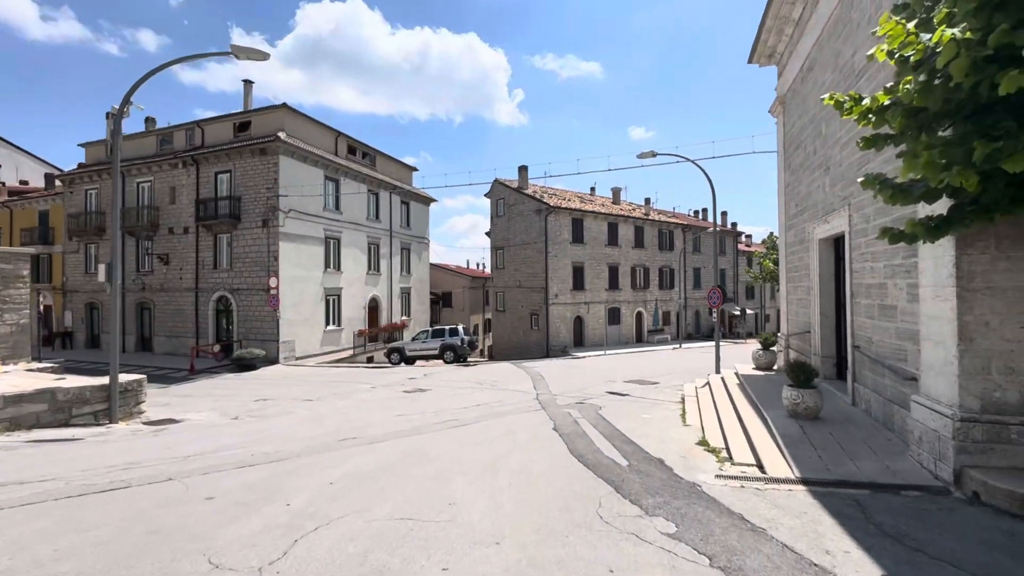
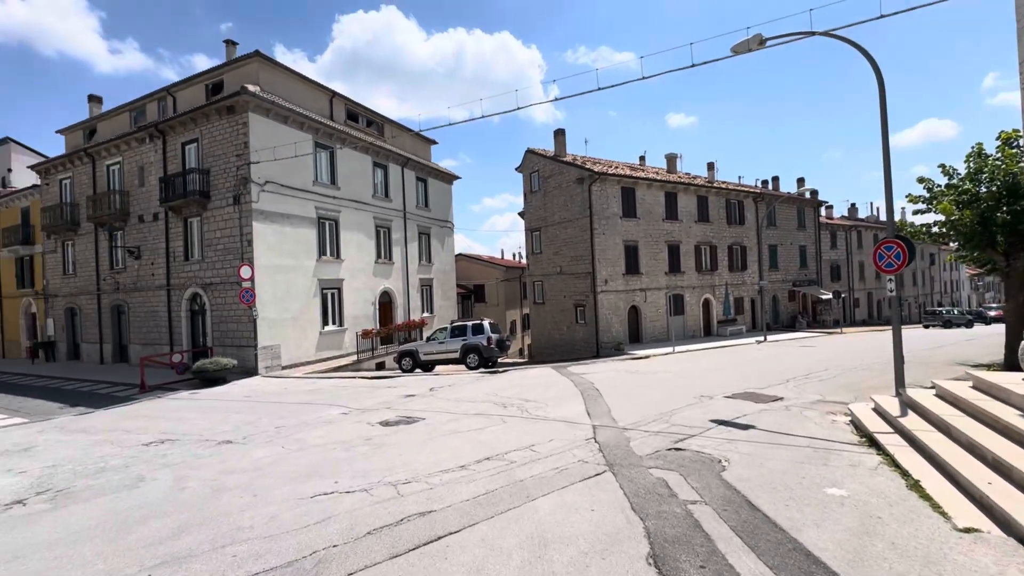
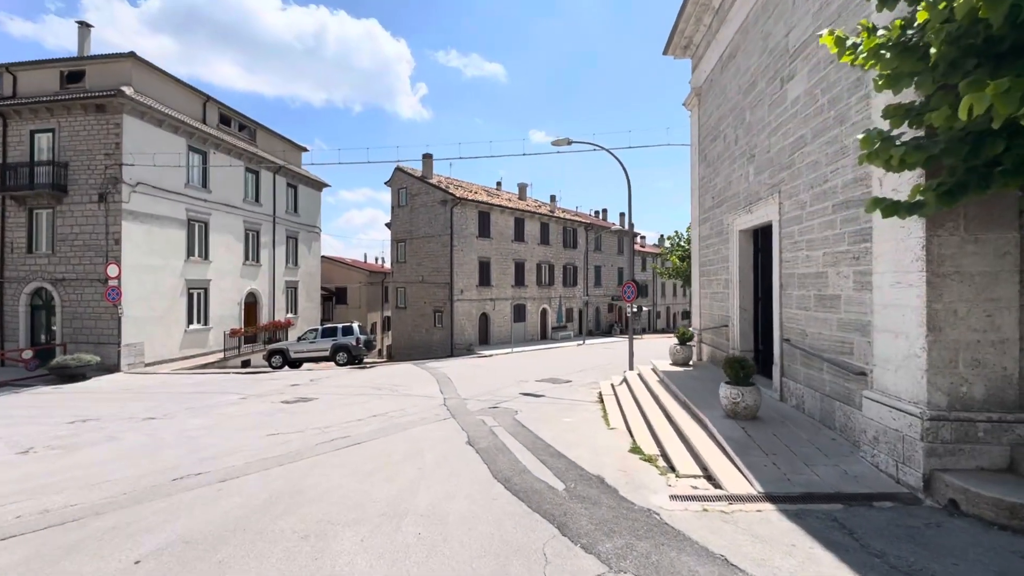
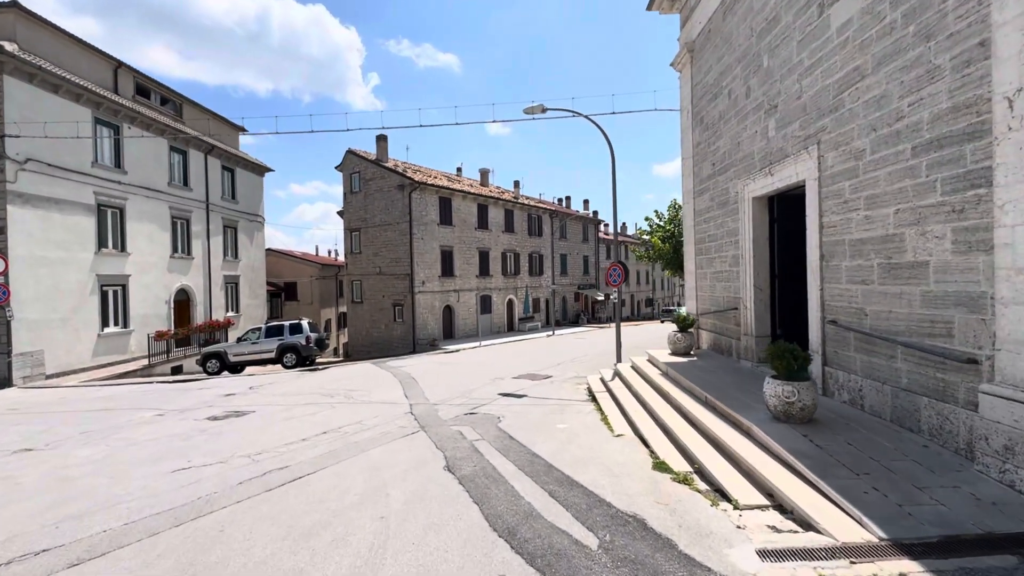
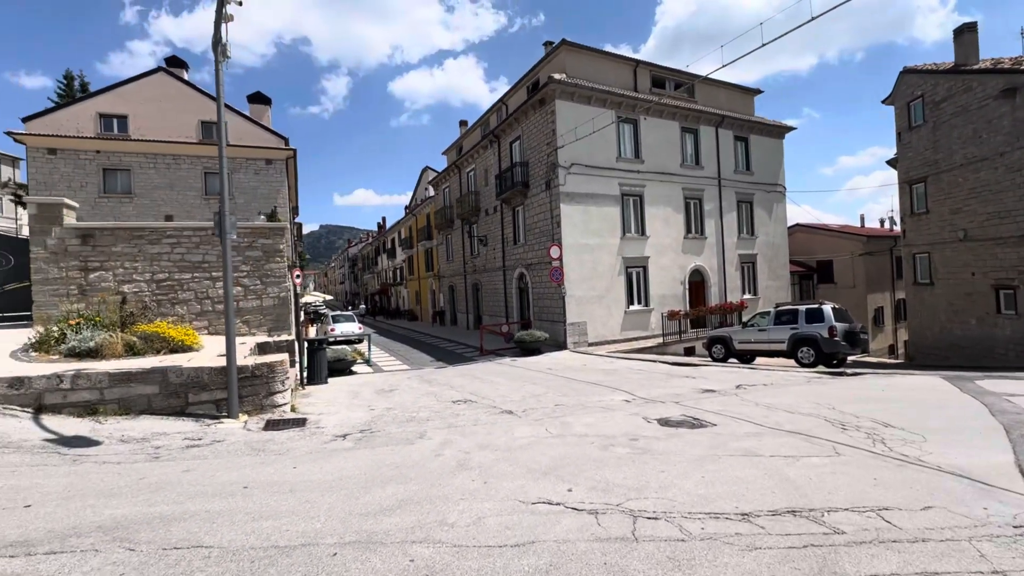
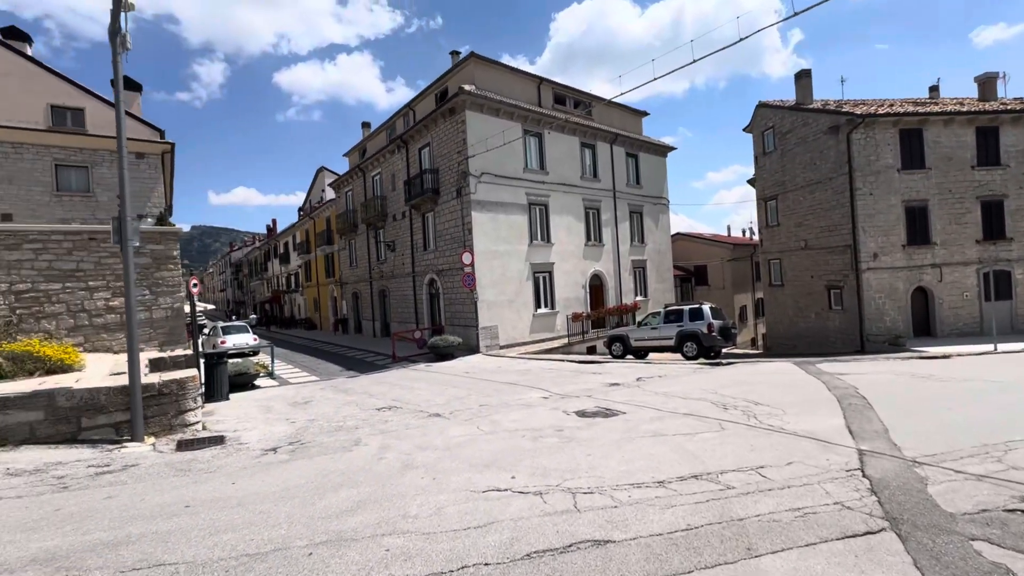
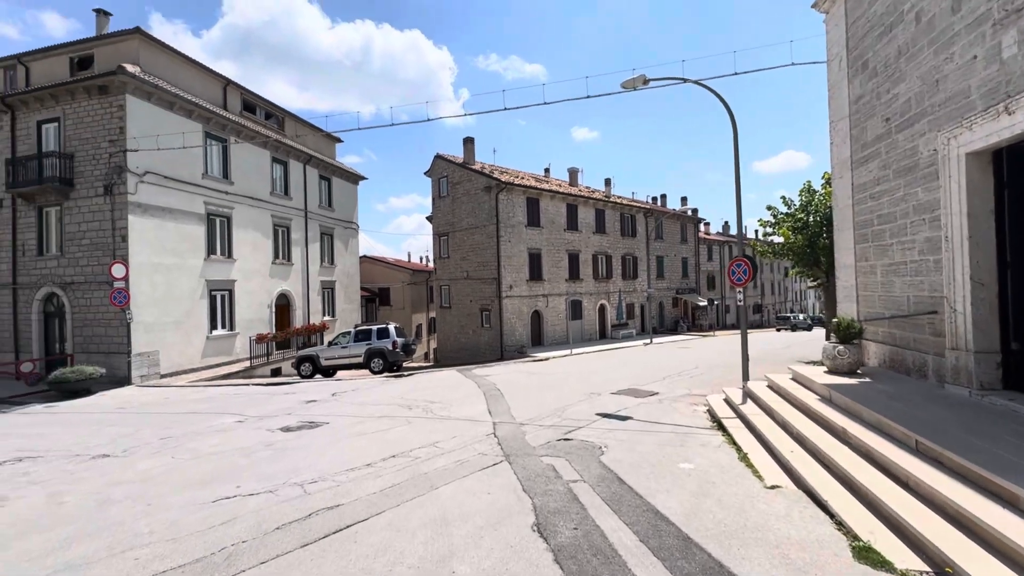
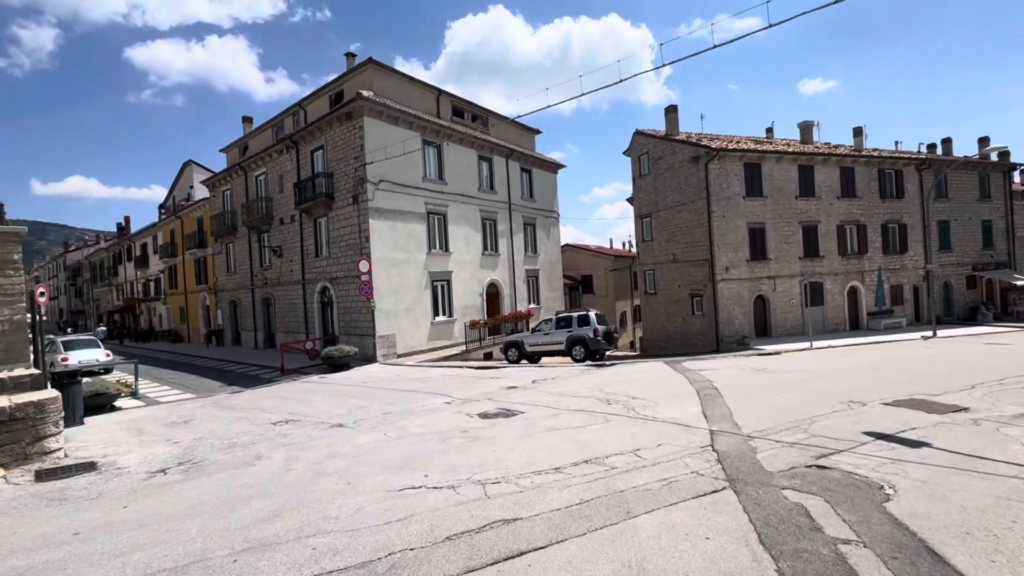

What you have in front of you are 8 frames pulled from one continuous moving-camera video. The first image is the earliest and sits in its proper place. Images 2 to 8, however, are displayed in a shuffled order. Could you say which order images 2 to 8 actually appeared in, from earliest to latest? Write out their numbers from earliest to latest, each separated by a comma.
3, 4, 7, 2, 8, 6, 5
